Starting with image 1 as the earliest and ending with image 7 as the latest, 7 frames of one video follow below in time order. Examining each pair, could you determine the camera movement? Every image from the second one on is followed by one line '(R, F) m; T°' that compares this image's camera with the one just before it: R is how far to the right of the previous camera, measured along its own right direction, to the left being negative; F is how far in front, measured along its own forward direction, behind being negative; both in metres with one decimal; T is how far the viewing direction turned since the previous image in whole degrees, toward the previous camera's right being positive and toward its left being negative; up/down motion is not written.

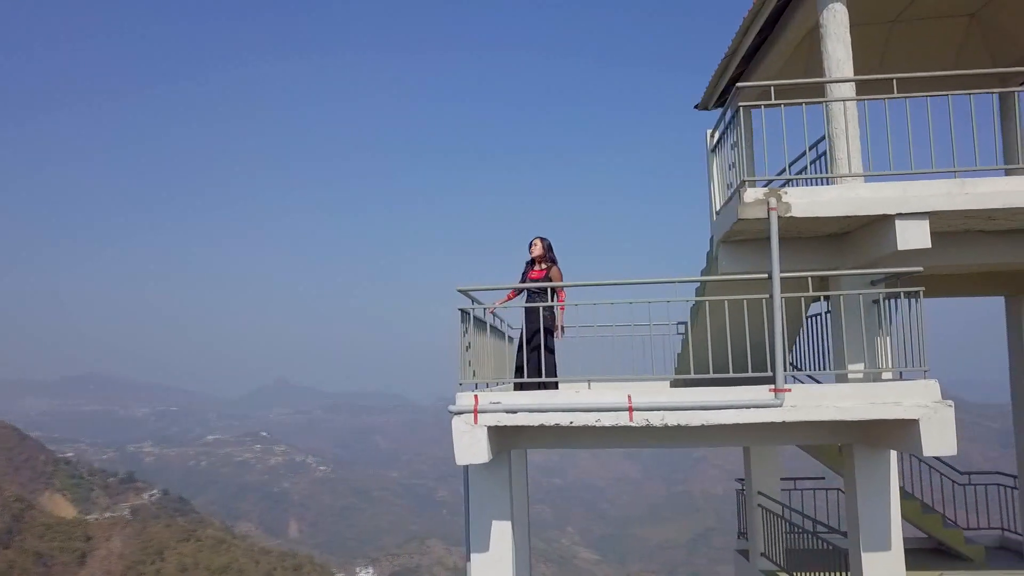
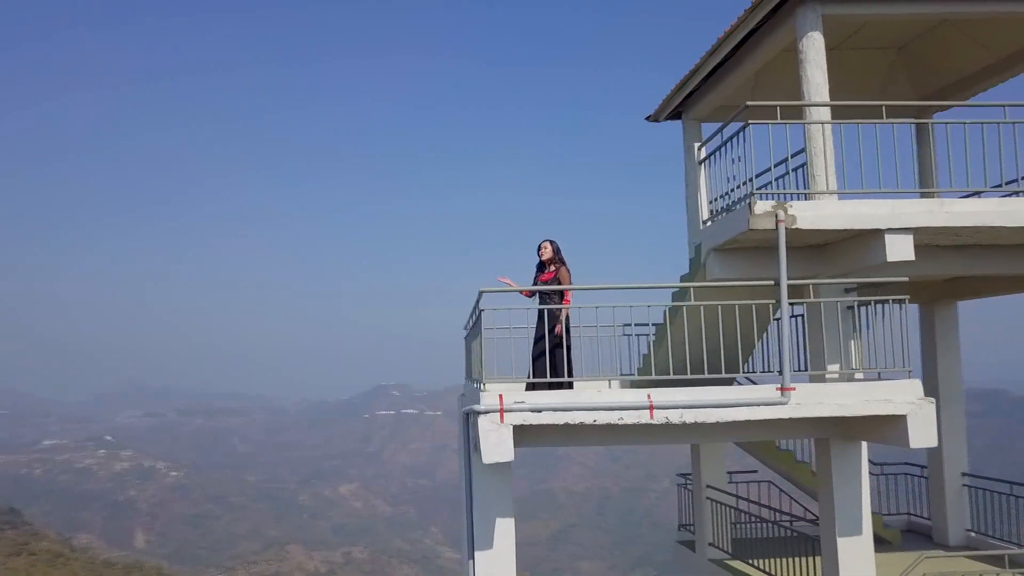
(-1.5, -0.1) m; +9°
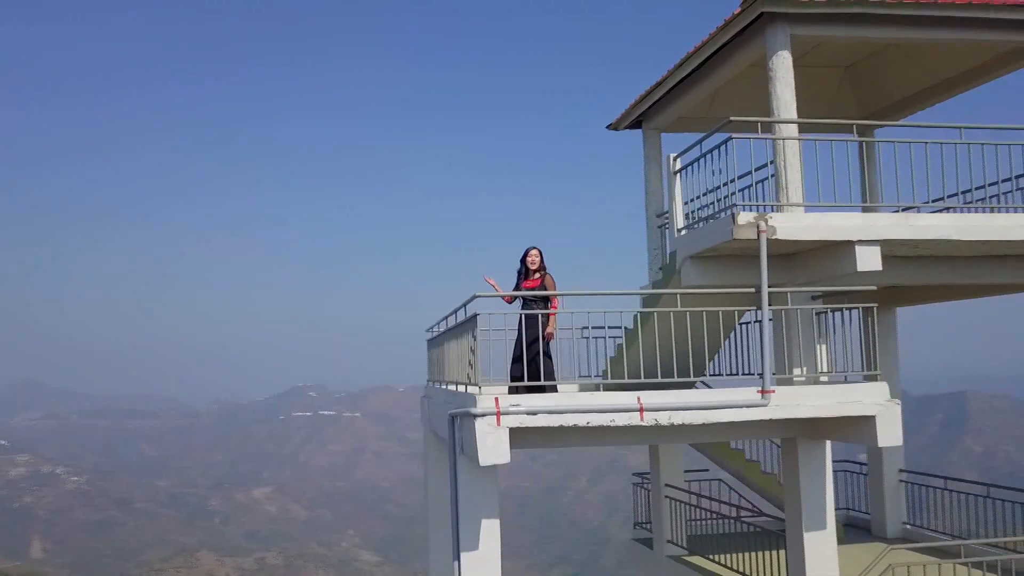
(-0.7, -0.1) m; +6°
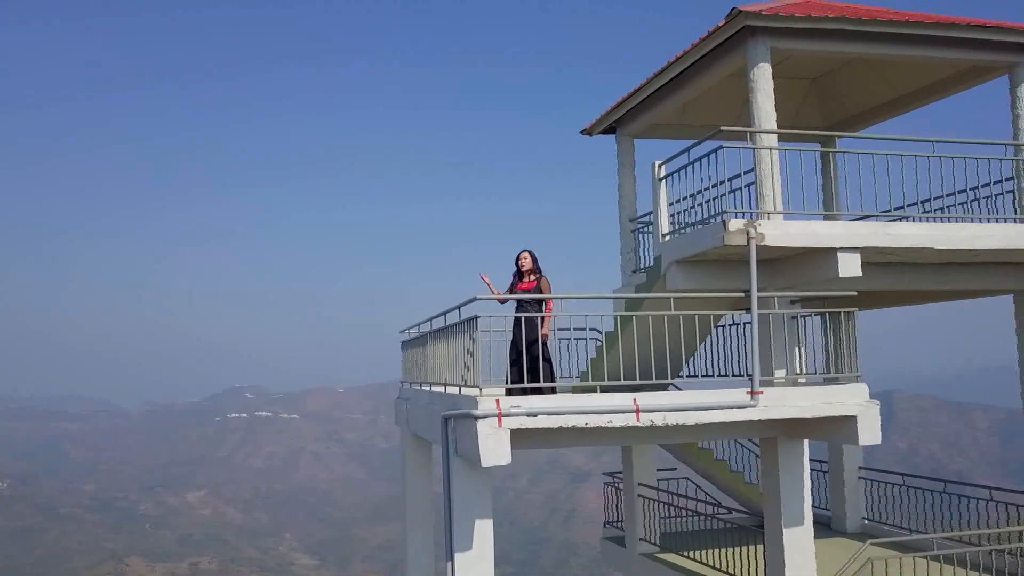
(-0.6, -0.1) m; +4°
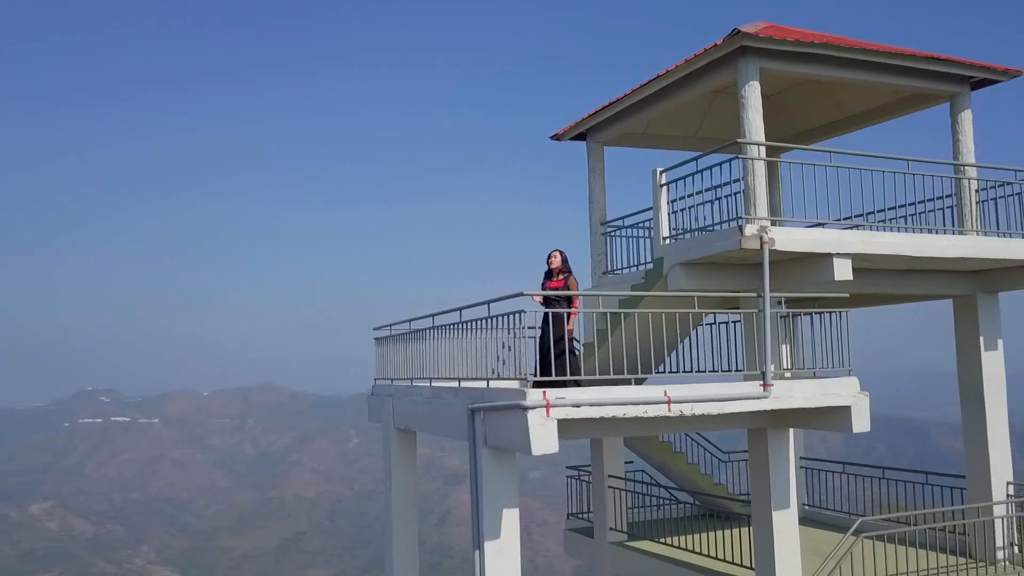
(-1.7, -0.2) m; +9°
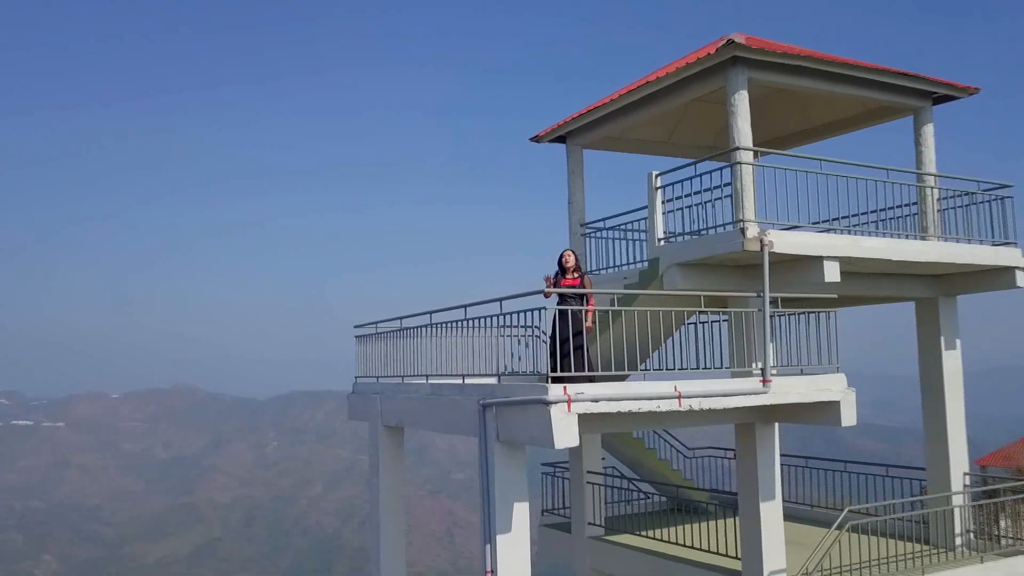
(-1.0, -0.1) m; +5°
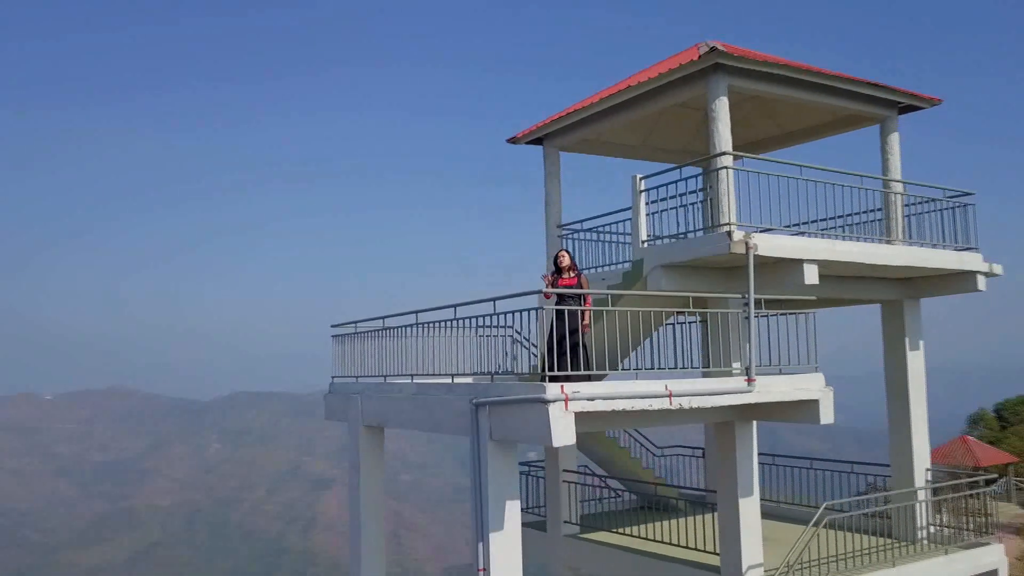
(-0.5, -0.1) m; +4°
